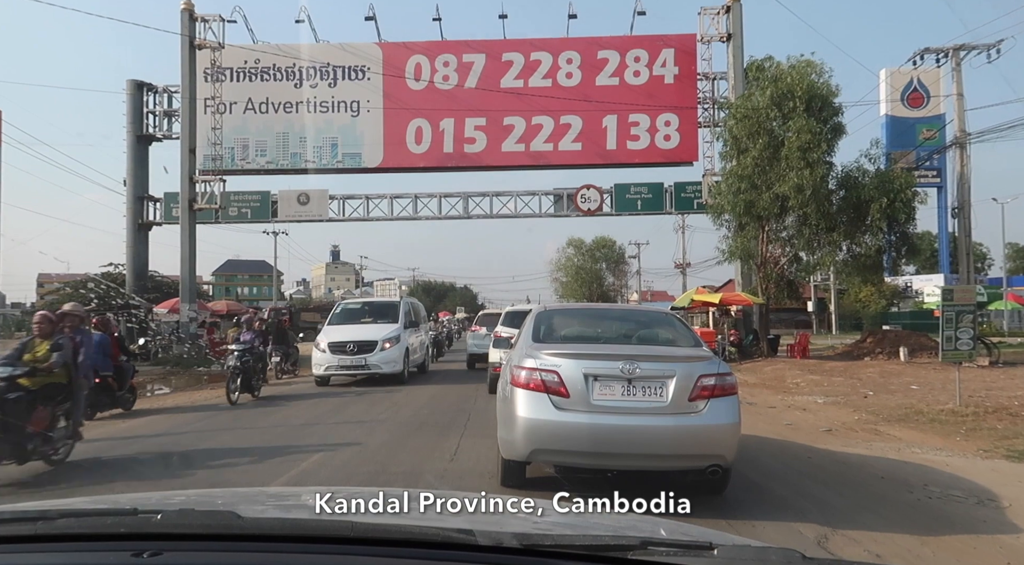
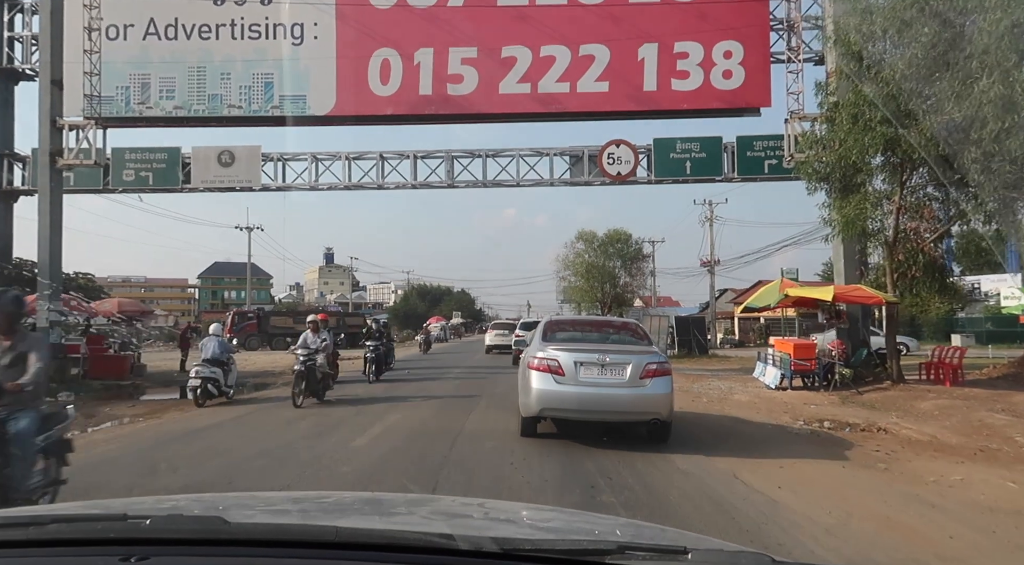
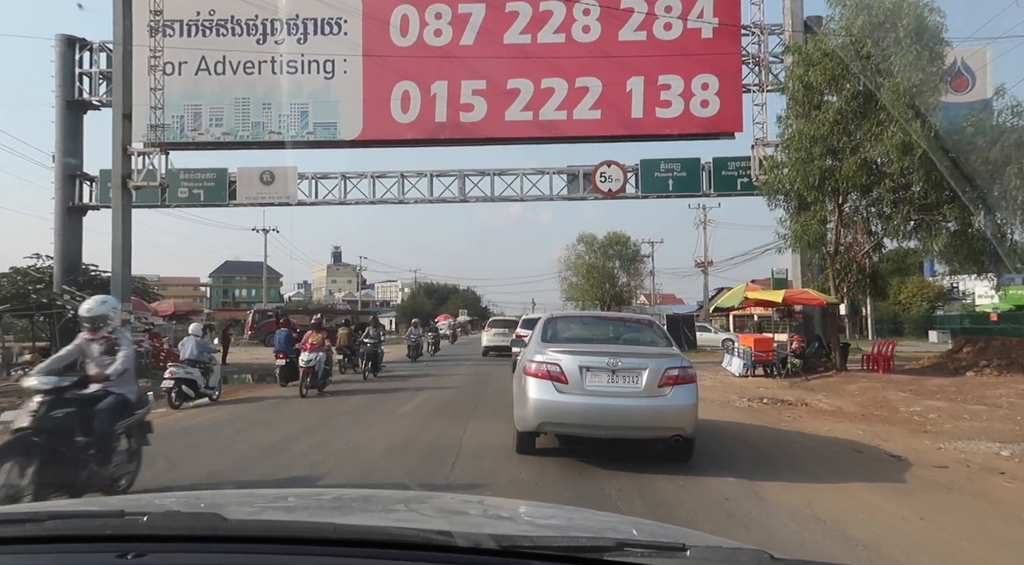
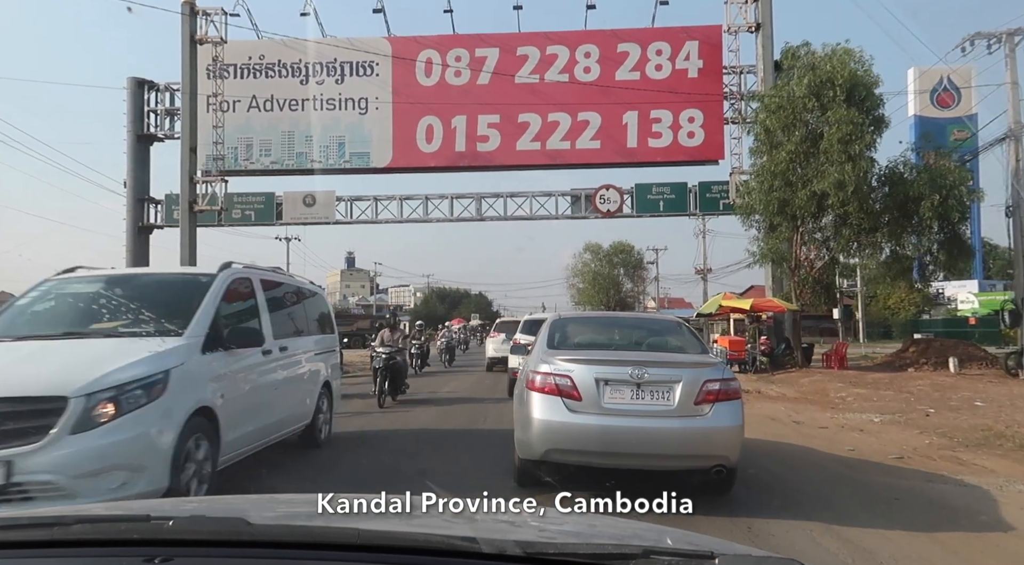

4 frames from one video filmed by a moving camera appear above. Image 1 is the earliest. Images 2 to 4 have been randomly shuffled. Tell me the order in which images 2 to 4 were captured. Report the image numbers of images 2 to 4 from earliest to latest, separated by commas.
4, 3, 2
